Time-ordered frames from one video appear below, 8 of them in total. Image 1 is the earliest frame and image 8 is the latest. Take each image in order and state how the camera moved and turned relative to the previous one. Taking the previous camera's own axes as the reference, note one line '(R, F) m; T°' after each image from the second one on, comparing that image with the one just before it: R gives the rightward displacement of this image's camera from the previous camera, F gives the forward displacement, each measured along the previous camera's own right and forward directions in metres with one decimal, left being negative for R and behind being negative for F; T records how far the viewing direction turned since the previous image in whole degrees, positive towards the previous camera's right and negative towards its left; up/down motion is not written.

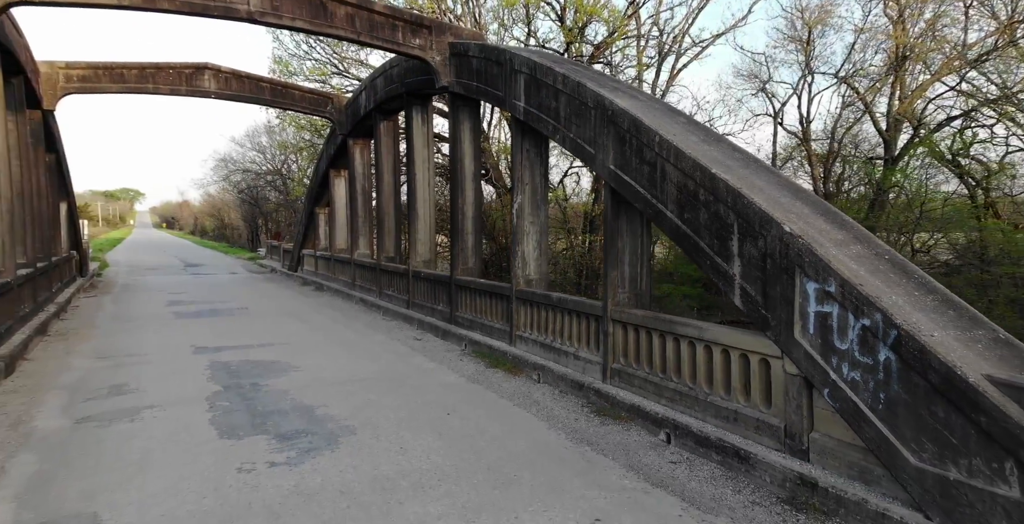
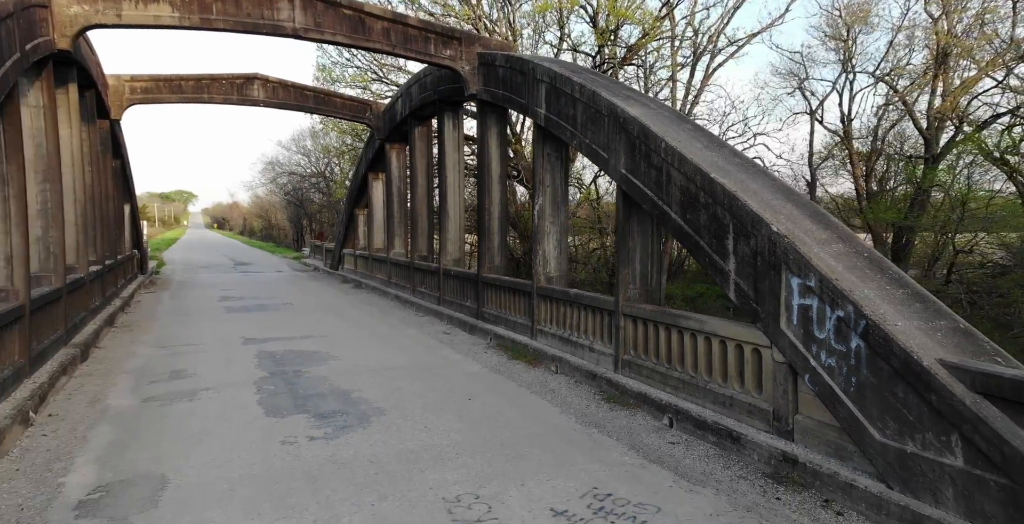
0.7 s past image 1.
(+0.2, -0.4) m; -4°
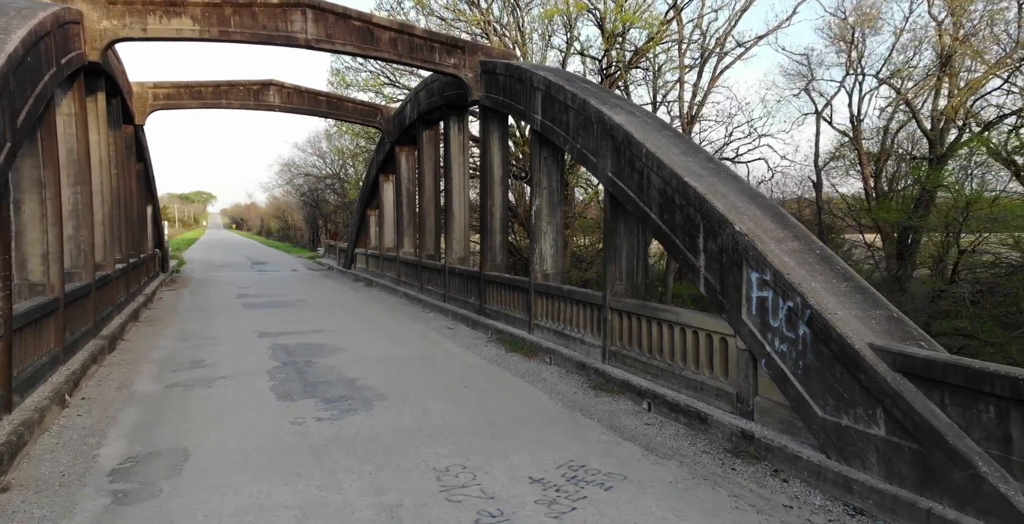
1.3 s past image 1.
(+0.2, -0.4) m; -1°
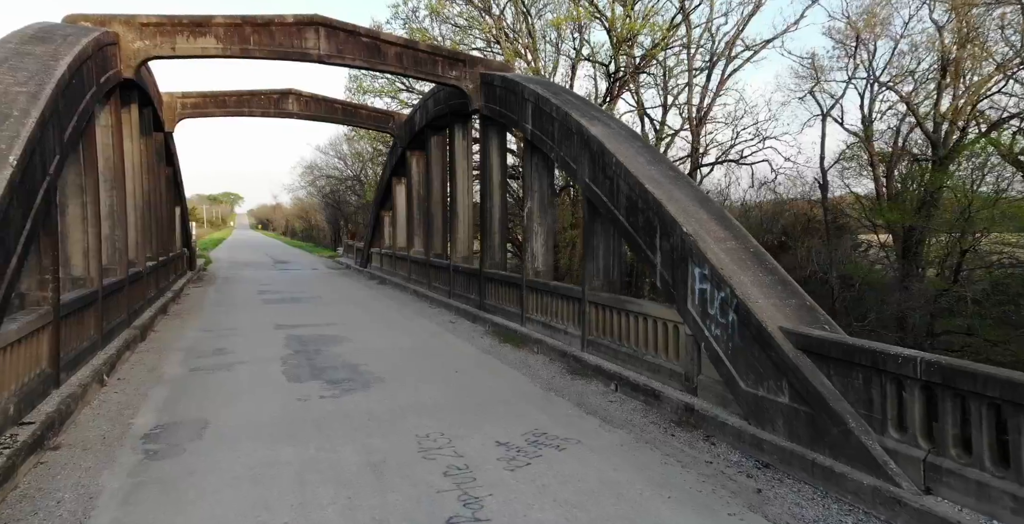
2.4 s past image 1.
(+0.4, -0.7) m; -2°
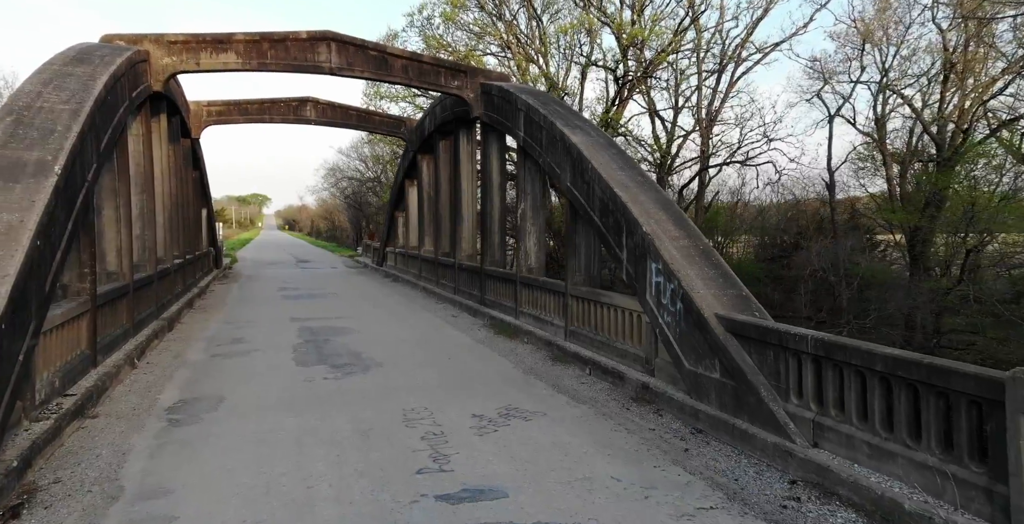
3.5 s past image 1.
(+0.4, -0.6) m; -2°
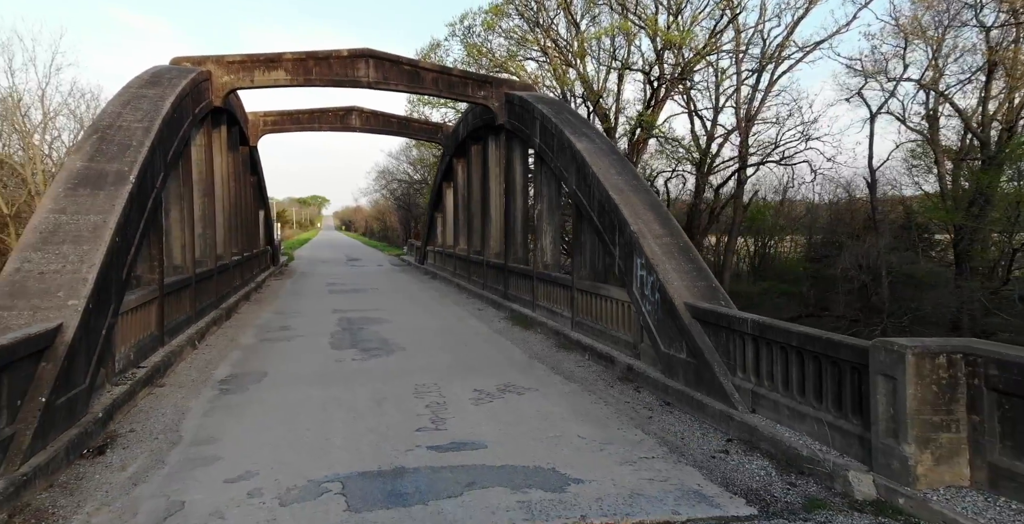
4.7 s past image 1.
(+0.6, -0.7) m; -5°
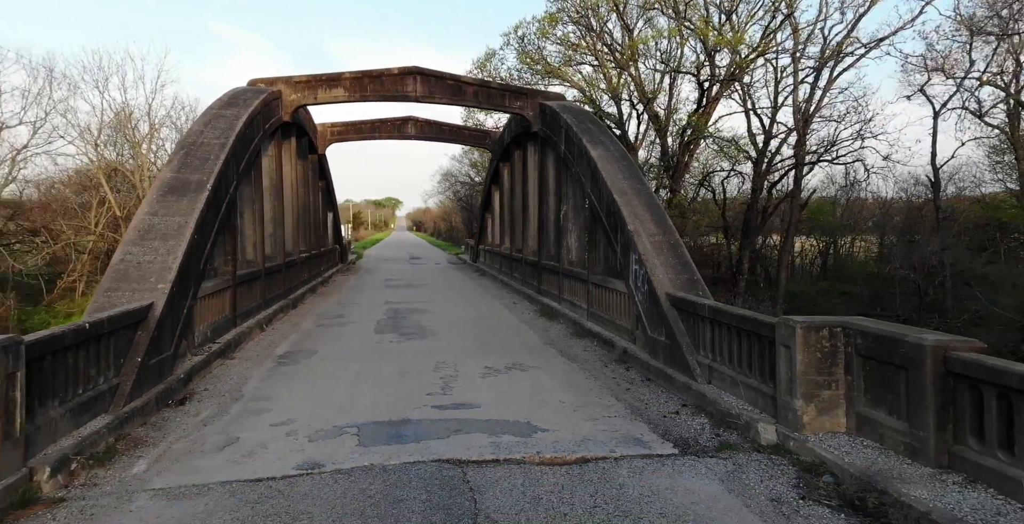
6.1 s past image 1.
(+0.7, -0.8) m; -6°
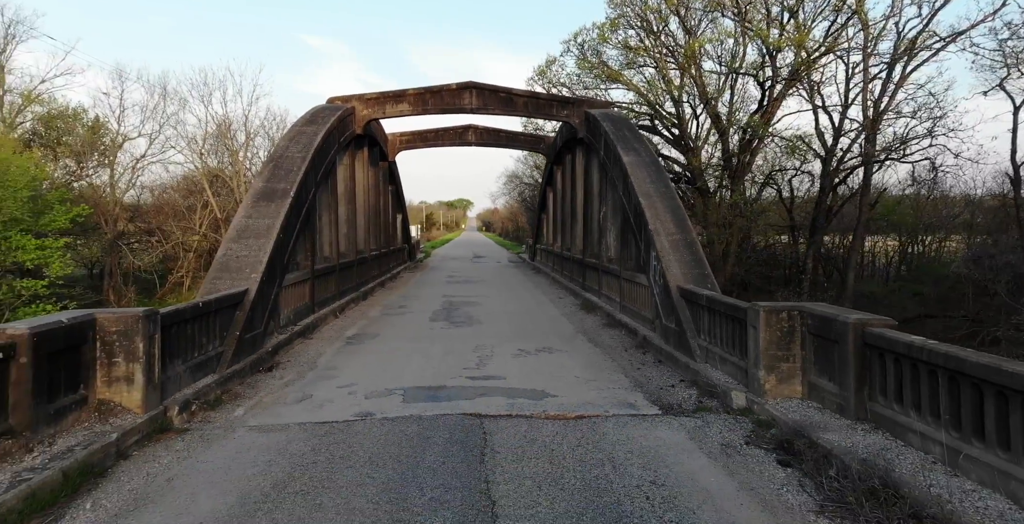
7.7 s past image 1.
(+0.5, -0.9) m; -7°
